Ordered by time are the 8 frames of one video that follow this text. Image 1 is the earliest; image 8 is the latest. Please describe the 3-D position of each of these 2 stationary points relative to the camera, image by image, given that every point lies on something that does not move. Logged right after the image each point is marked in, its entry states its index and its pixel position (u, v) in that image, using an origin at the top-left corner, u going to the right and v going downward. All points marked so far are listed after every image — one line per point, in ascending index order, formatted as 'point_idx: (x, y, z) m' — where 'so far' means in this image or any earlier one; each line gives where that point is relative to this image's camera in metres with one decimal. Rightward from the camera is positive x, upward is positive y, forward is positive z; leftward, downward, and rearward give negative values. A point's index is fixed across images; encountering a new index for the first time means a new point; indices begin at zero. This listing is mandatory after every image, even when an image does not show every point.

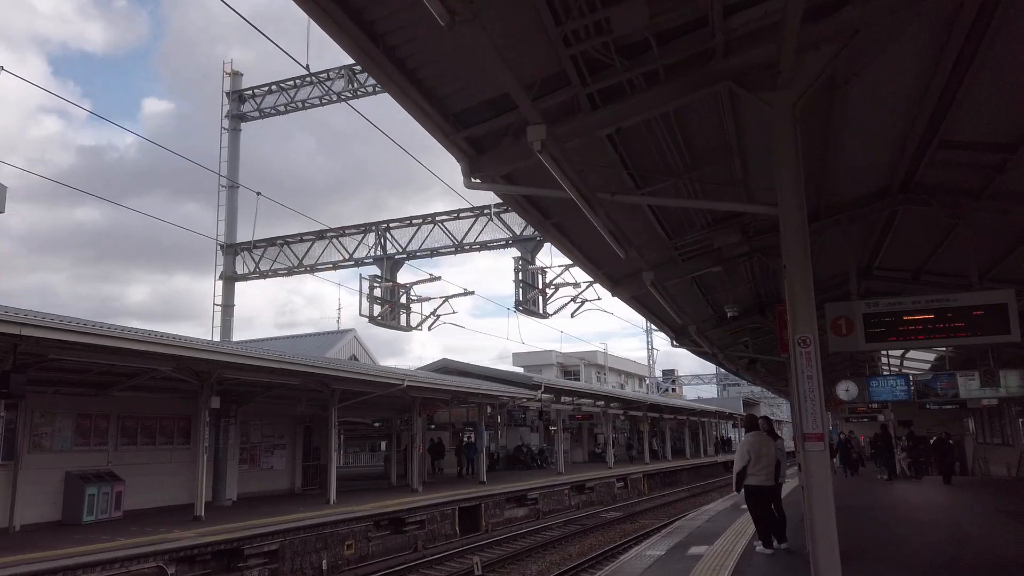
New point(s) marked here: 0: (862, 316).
0: (+4.4, -0.4, +9.3) m
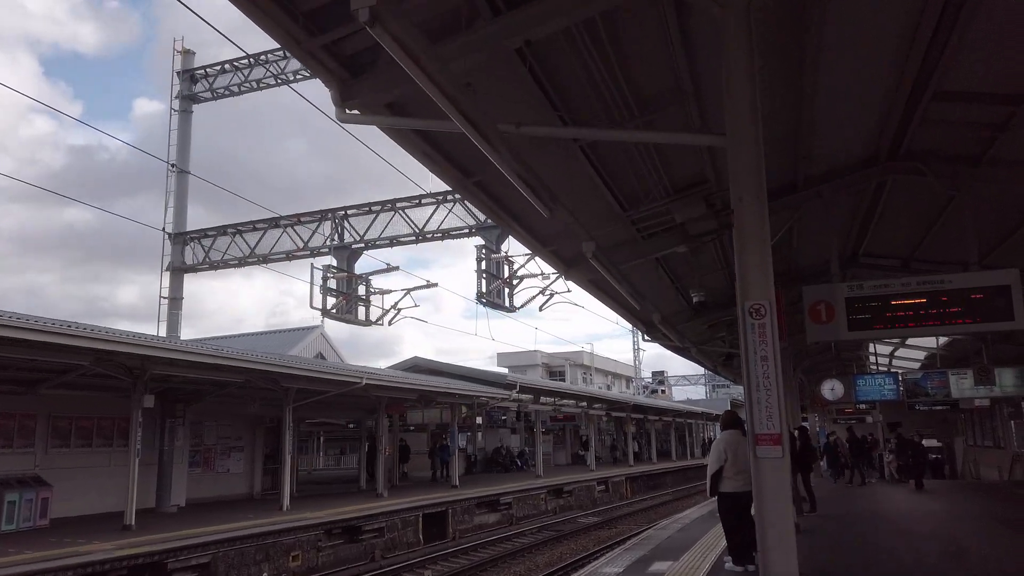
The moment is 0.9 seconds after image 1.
0: (+3.7, -0.1, +8.2) m
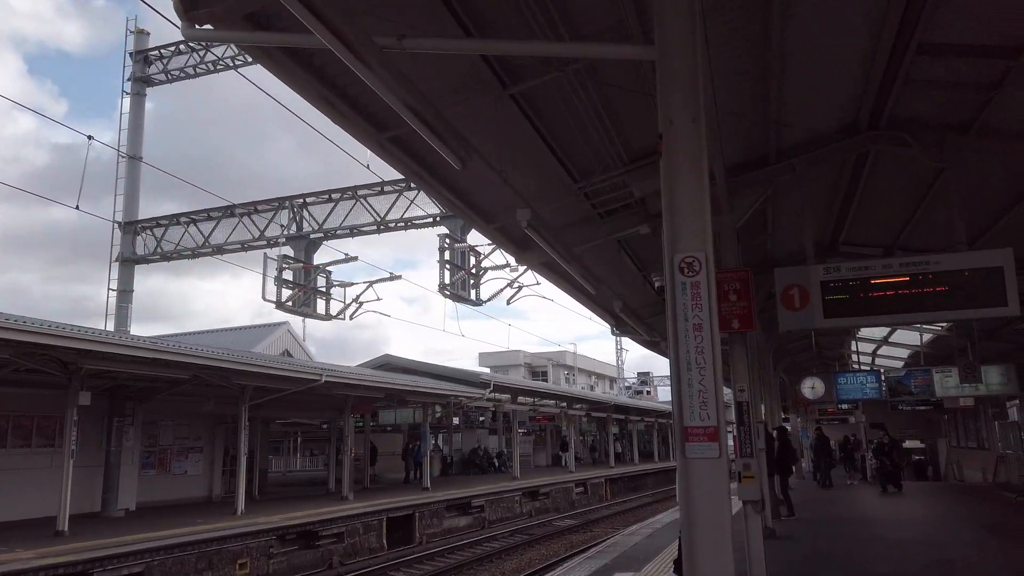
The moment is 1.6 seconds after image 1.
0: (+3.1, 0.0, +7.4) m
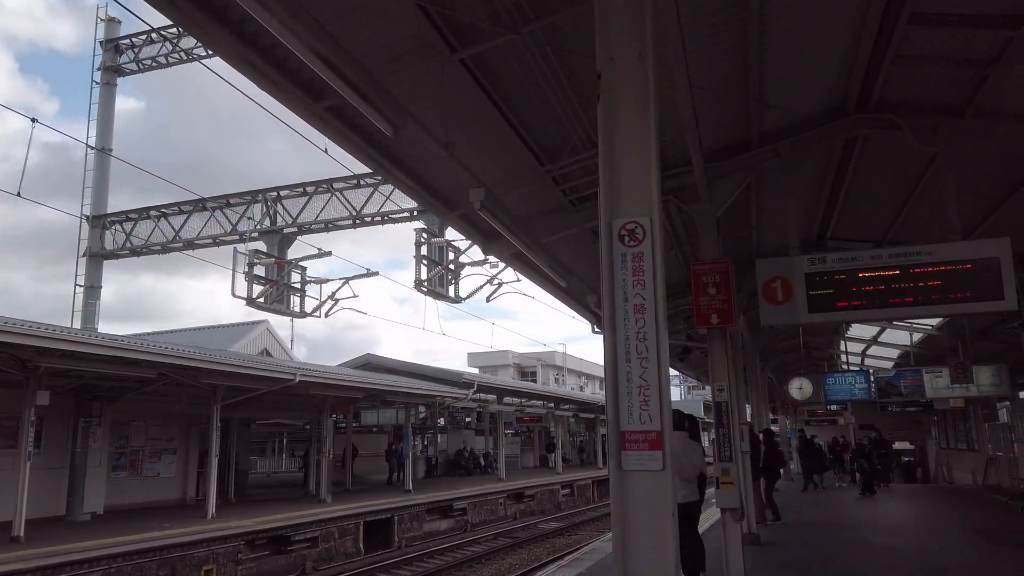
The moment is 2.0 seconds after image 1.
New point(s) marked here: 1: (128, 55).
0: (+2.7, +0.1, +6.9) m
1: (-10.0, +6.0, +19.1) m
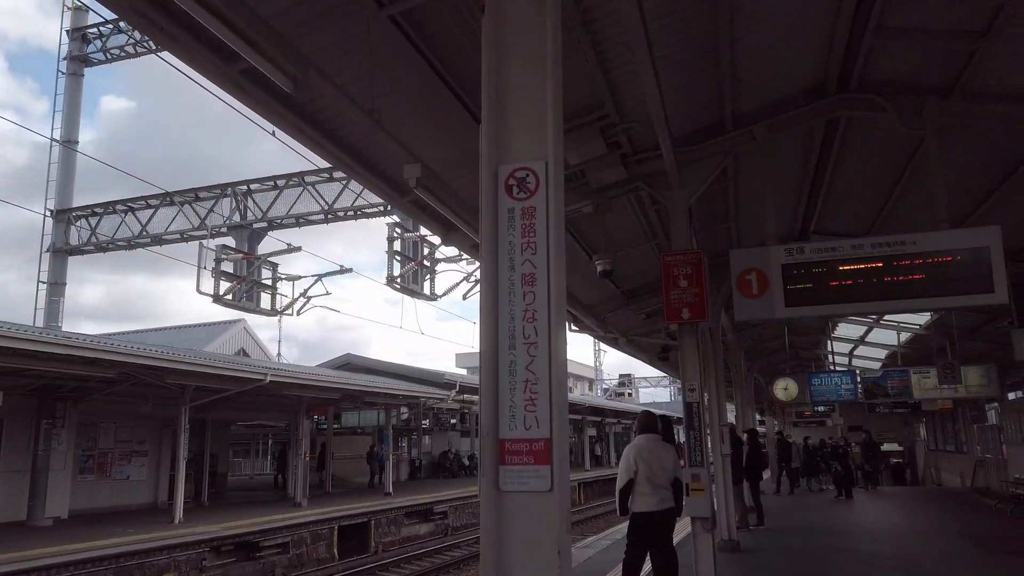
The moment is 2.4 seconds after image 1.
0: (+2.3, +0.2, +6.4) m
1: (-10.5, +6.1, +18.5) m
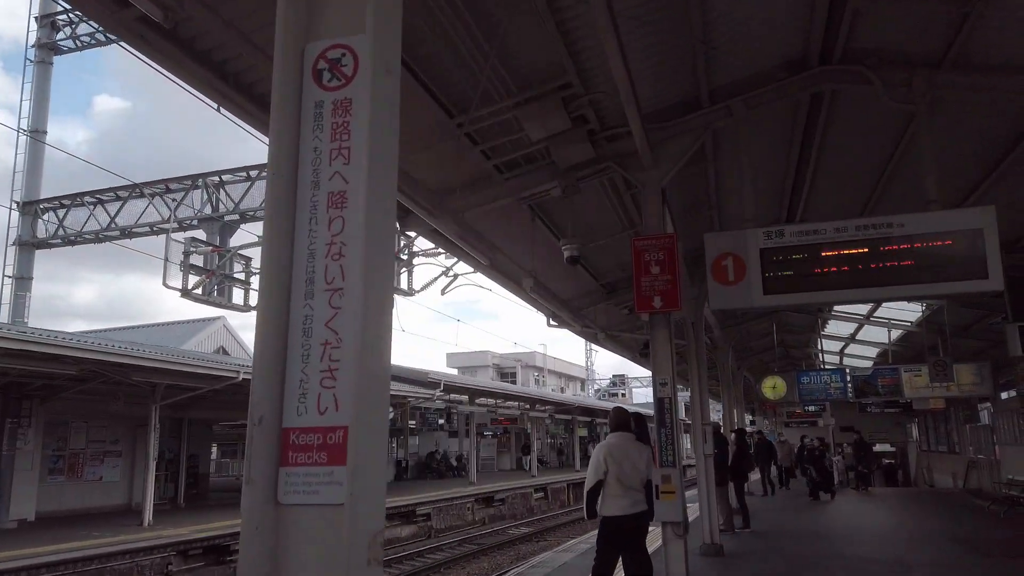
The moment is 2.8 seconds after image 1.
0: (+2.0, +0.3, +6.0) m
1: (-10.9, +6.2, +17.9) m
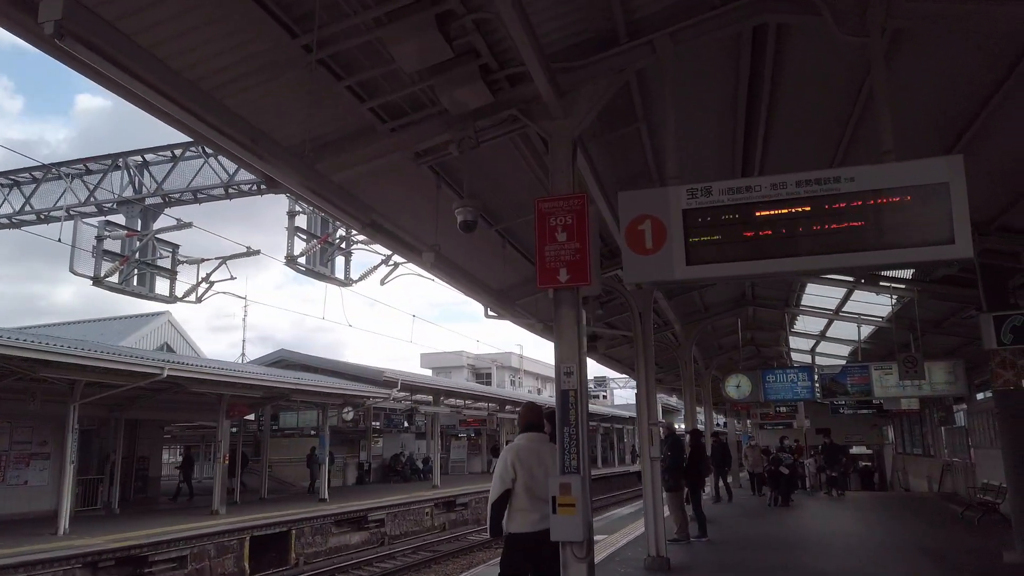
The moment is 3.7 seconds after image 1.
0: (+1.1, +0.5, +4.9) m
1: (-12.0, +6.5, +16.6) m
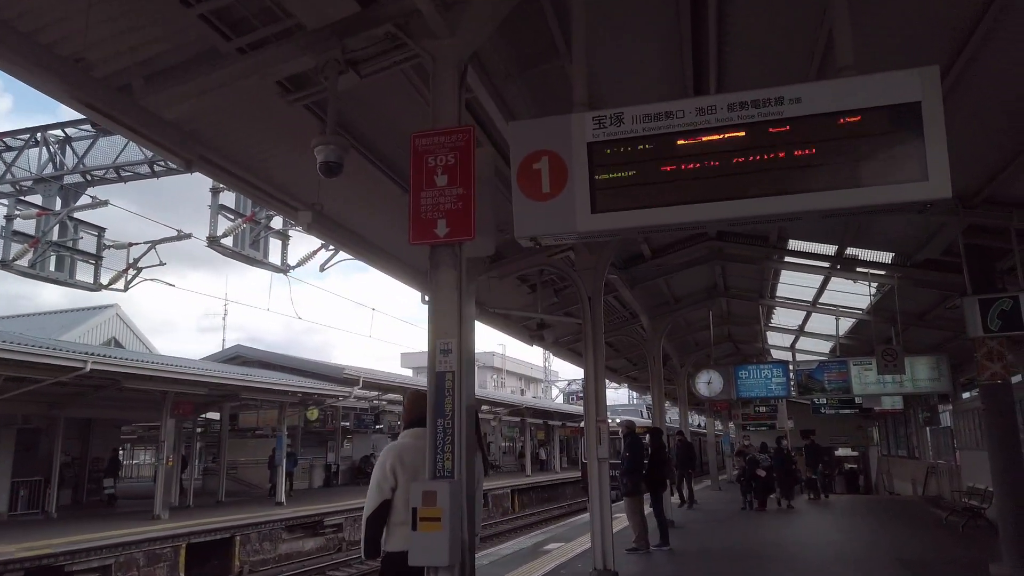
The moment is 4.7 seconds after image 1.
0: (+0.4, +0.7, +3.9) m
1: (-12.8, +6.7, +15.4) m
